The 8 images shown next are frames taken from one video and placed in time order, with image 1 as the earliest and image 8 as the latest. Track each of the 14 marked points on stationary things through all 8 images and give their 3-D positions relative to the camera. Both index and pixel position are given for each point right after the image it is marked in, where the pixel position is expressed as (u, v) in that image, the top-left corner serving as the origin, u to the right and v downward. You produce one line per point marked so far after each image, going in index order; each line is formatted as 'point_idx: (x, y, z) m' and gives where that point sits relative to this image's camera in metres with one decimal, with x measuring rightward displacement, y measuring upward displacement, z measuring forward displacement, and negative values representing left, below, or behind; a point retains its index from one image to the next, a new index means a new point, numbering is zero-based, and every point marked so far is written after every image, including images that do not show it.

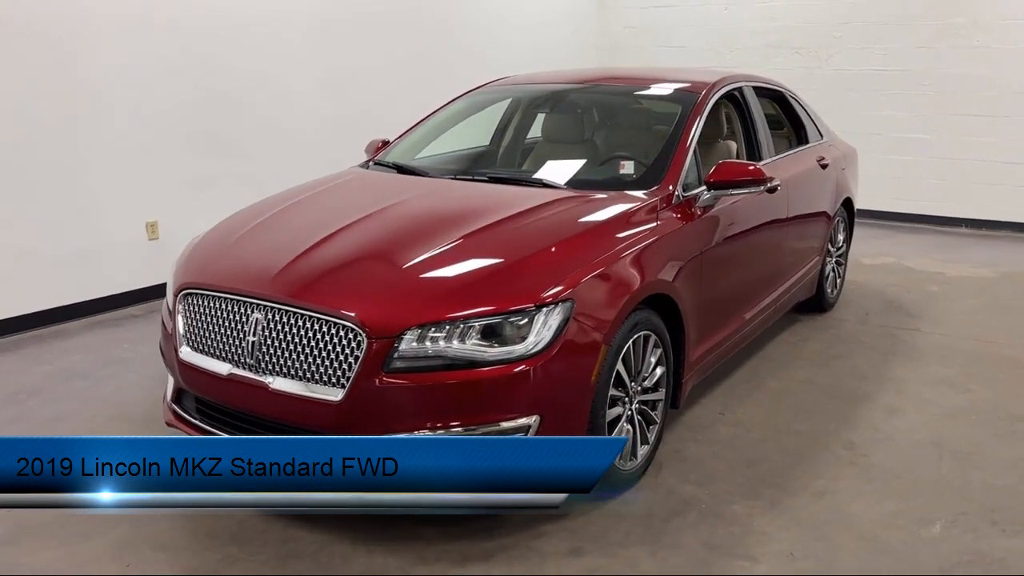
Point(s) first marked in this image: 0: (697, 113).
0: (+0.7, +0.7, +3.3) m
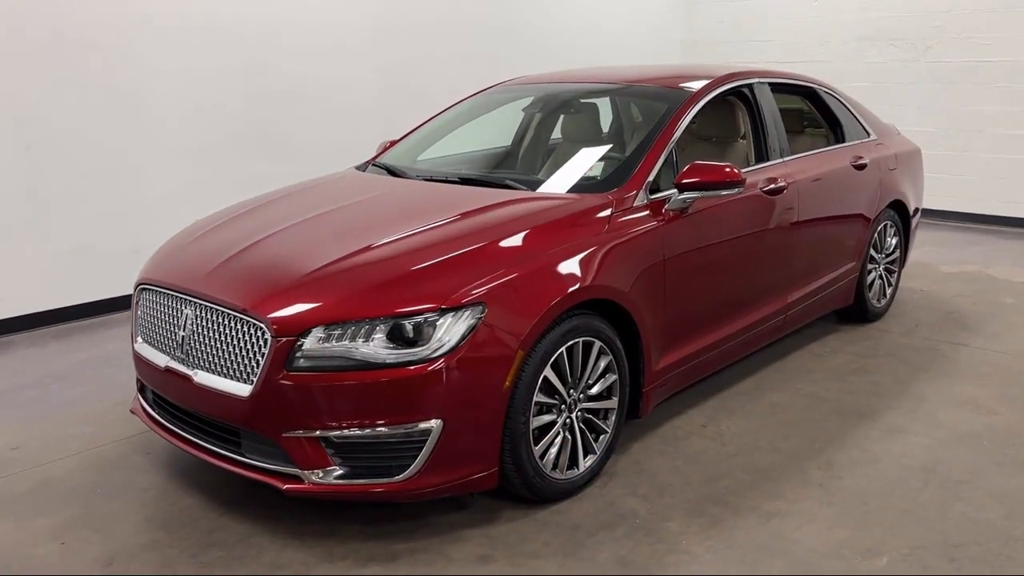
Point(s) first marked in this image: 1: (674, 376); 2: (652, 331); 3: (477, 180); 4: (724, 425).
0: (+0.6, +0.6, +3.2) m
1: (+0.5, -0.3, +3.0) m
2: (+0.5, -0.1, +2.8) m
3: (-0.1, +0.4, +3.1) m
4: (+0.7, -0.5, +3.1) m
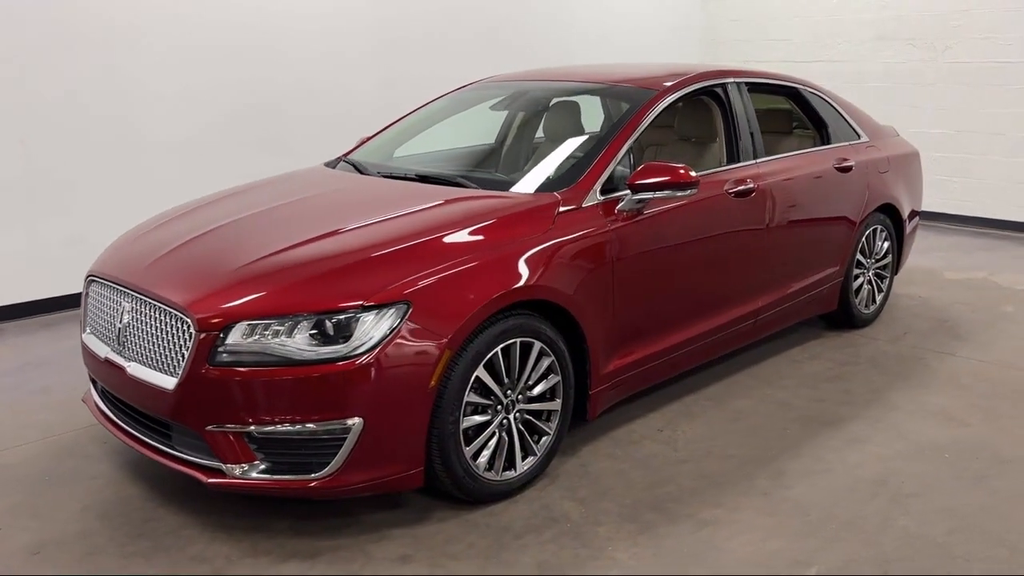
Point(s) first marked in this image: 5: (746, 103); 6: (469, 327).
0: (+0.5, +0.6, +3.1) m
1: (+0.4, -0.3, +2.9) m
2: (+0.3, -0.1, +2.8) m
3: (-0.3, +0.4, +3.0) m
4: (+0.6, -0.5, +3.0) m
5: (+0.9, +0.7, +3.6) m
6: (-0.1, -0.1, +2.3) m
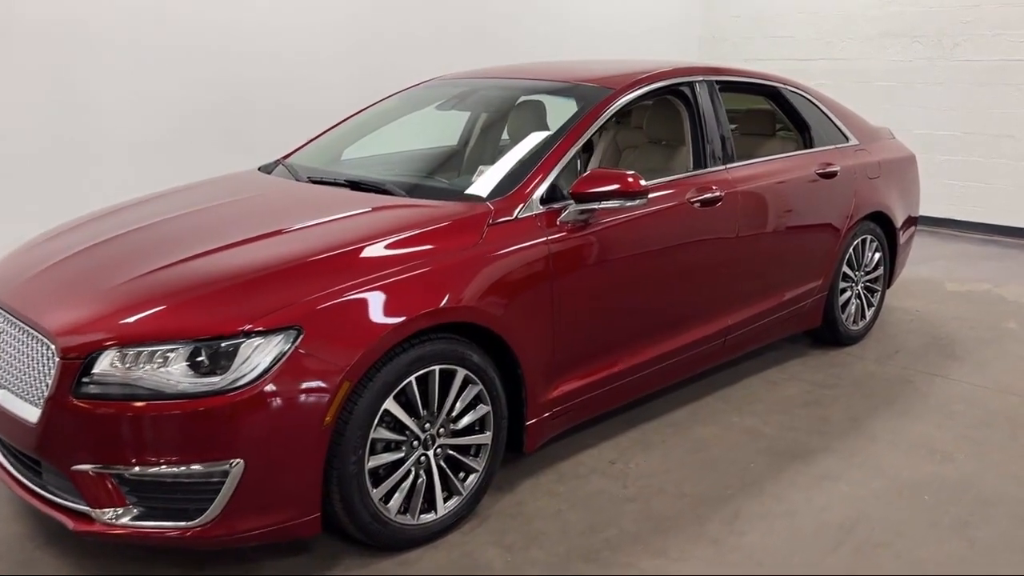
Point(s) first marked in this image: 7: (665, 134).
0: (+0.3, +0.6, +2.9) m
1: (+0.2, -0.4, +2.7) m
2: (+0.1, -0.2, +2.5) m
3: (-0.5, +0.3, +2.8) m
4: (+0.4, -0.5, +2.8) m
5: (+0.8, +0.7, +3.3) m
6: (-0.3, -0.2, +2.1) m
7: (+0.6, +0.6, +3.3) m
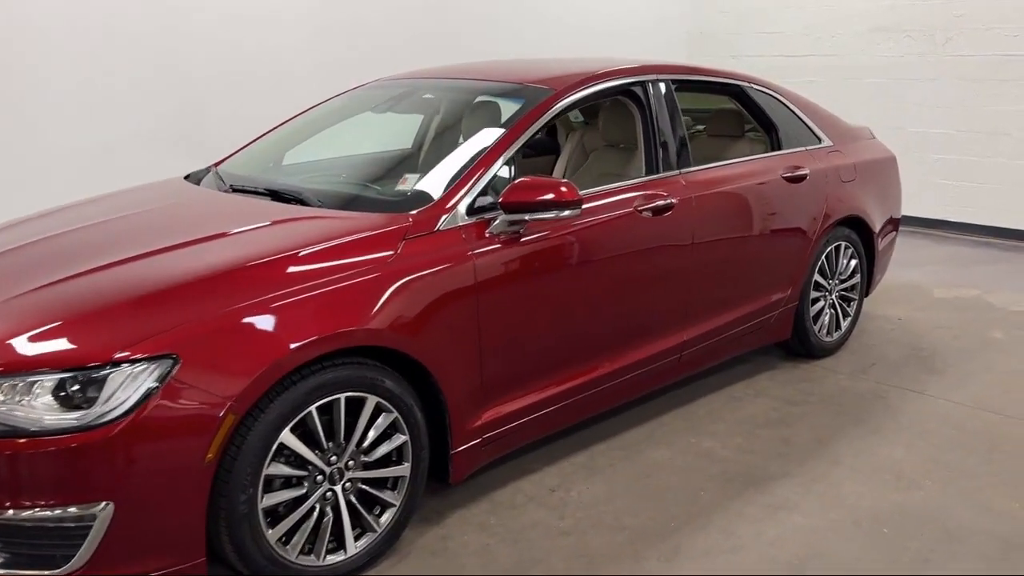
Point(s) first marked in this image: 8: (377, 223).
0: (+0.1, +0.5, +2.7) m
1: (0.0, -0.4, +2.5) m
2: (-0.1, -0.2, +2.3) m
3: (-0.7, +0.3, +2.6) m
4: (+0.2, -0.6, +2.6) m
5: (+0.6, +0.6, +3.1) m
6: (-0.5, -0.2, +1.9) m
7: (+0.4, +0.5, +3.1) m
8: (-0.3, +0.2, +2.3) m
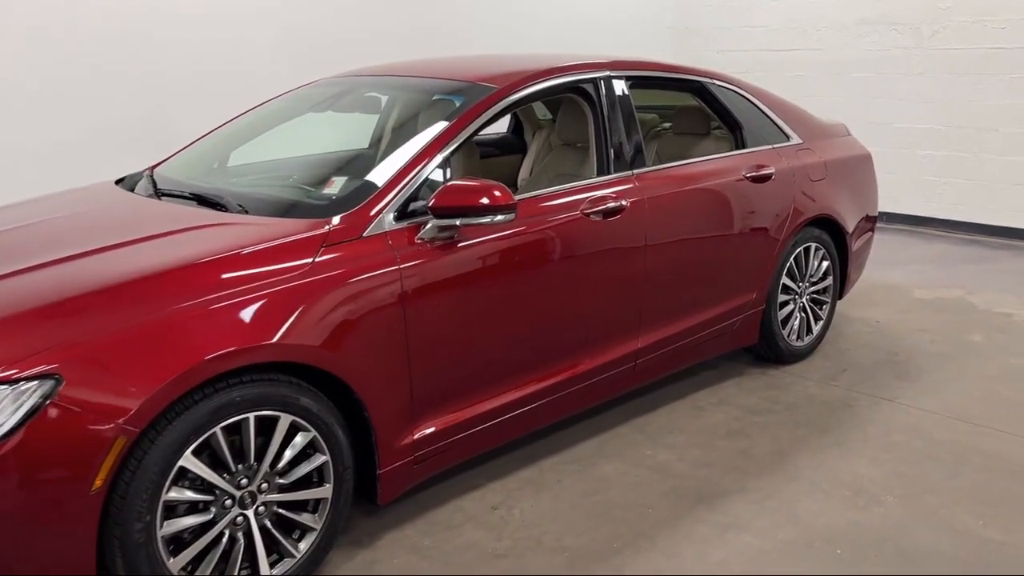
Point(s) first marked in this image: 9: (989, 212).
0: (-0.1, +0.5, +2.6) m
1: (-0.2, -0.4, +2.4) m
2: (-0.3, -0.3, +2.2) m
3: (-0.8, +0.3, +2.5) m
4: (0.0, -0.6, +2.5) m
5: (+0.4, +0.6, +3.0) m
6: (-0.7, -0.2, +1.8) m
7: (+0.2, +0.5, +3.0) m
8: (-0.5, +0.1, +2.2) m
9: (+3.3, +0.5, +6.0) m
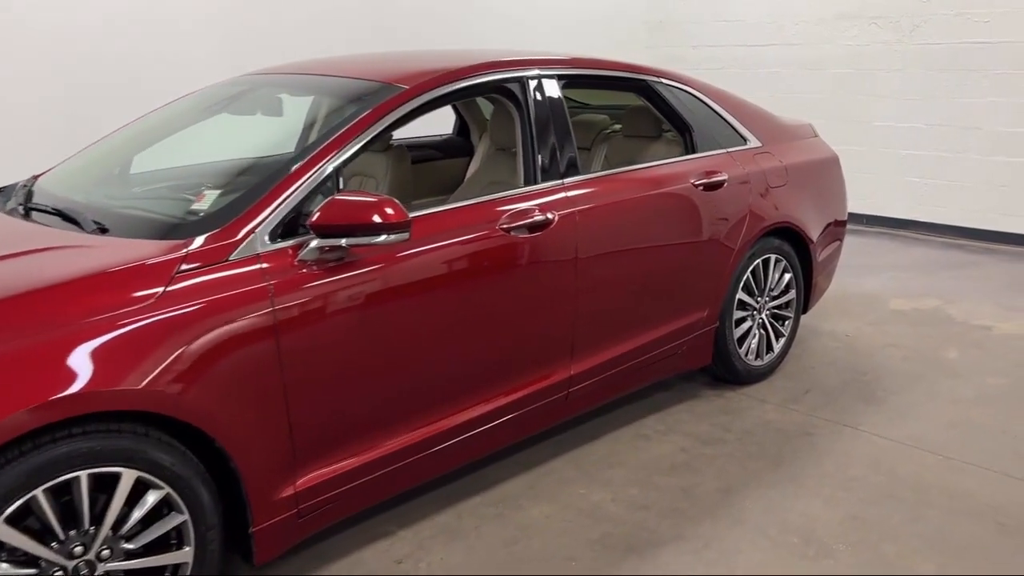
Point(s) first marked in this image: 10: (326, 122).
0: (-0.3, +0.5, +2.3) m
1: (-0.4, -0.5, +2.1) m
2: (-0.5, -0.3, +1.9) m
3: (-1.1, +0.2, +2.2) m
4: (-0.2, -0.7, +2.2) m
5: (+0.2, +0.6, +2.7) m
6: (-0.9, -0.3, +1.5) m
7: (-0.1, +0.5, +2.7) m
8: (-0.8, +0.1, +1.9) m
9: (+3.0, +0.5, +5.8) m
10: (-0.5, +0.4, +2.3) m
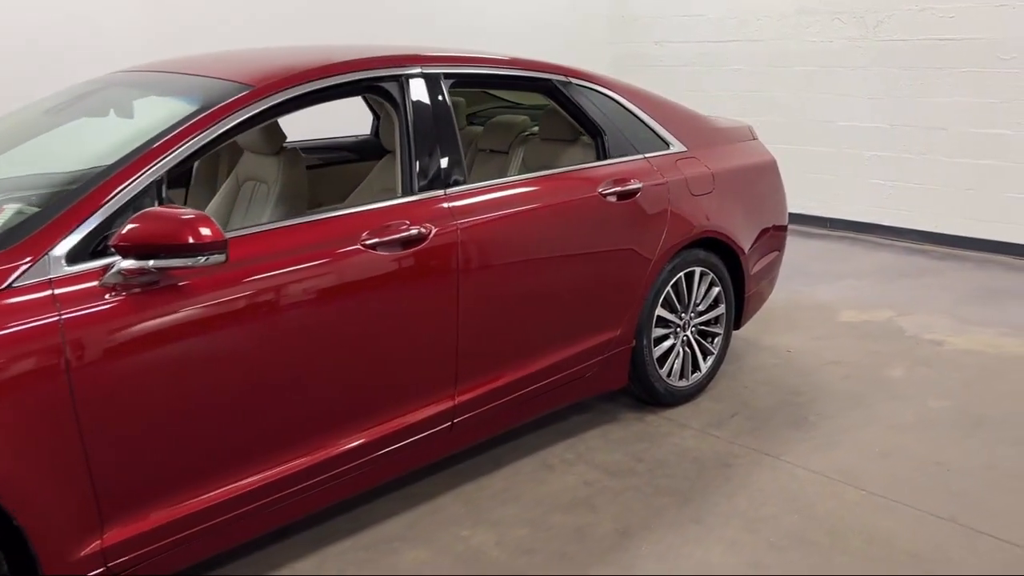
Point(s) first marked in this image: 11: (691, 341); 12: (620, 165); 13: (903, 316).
0: (-0.6, +0.4, +2.0) m
1: (-0.7, -0.5, +1.9) m
2: (-0.8, -0.4, +1.7) m
3: (-1.4, +0.1, +2.0) m
4: (-0.5, -0.7, +2.0) m
5: (-0.2, +0.5, +2.4) m
6: (-1.3, -0.4, +1.3) m
7: (-0.4, +0.4, +2.4) m
8: (-1.1, 0.0, +1.6) m
9: (+2.7, +0.4, +5.6) m
10: (-0.8, +0.4, +2.1) m
11: (+0.6, -0.2, +3.1) m
12: (+0.3, +0.4, +2.8) m
13: (+1.8, -0.1, +4.1) m
